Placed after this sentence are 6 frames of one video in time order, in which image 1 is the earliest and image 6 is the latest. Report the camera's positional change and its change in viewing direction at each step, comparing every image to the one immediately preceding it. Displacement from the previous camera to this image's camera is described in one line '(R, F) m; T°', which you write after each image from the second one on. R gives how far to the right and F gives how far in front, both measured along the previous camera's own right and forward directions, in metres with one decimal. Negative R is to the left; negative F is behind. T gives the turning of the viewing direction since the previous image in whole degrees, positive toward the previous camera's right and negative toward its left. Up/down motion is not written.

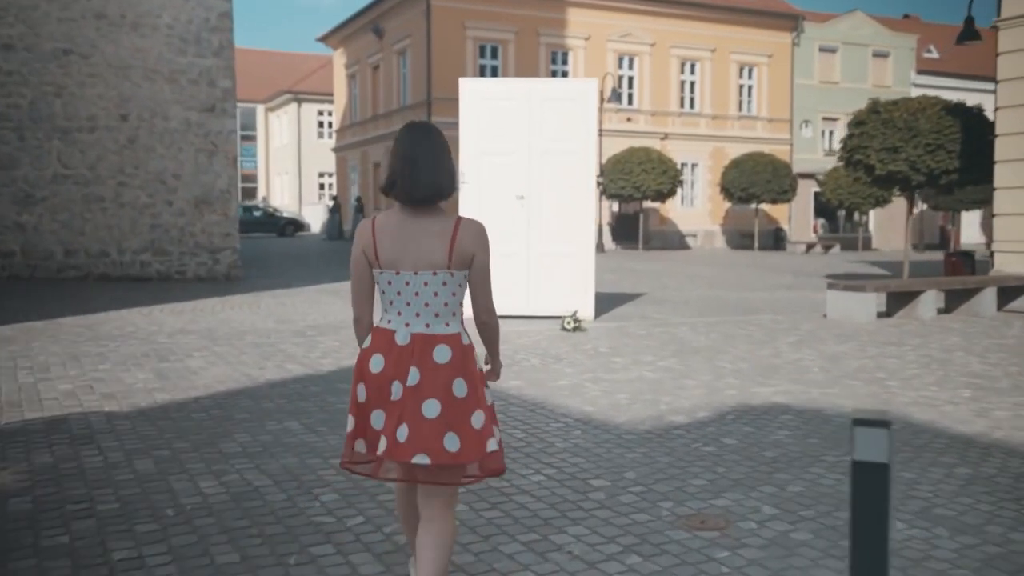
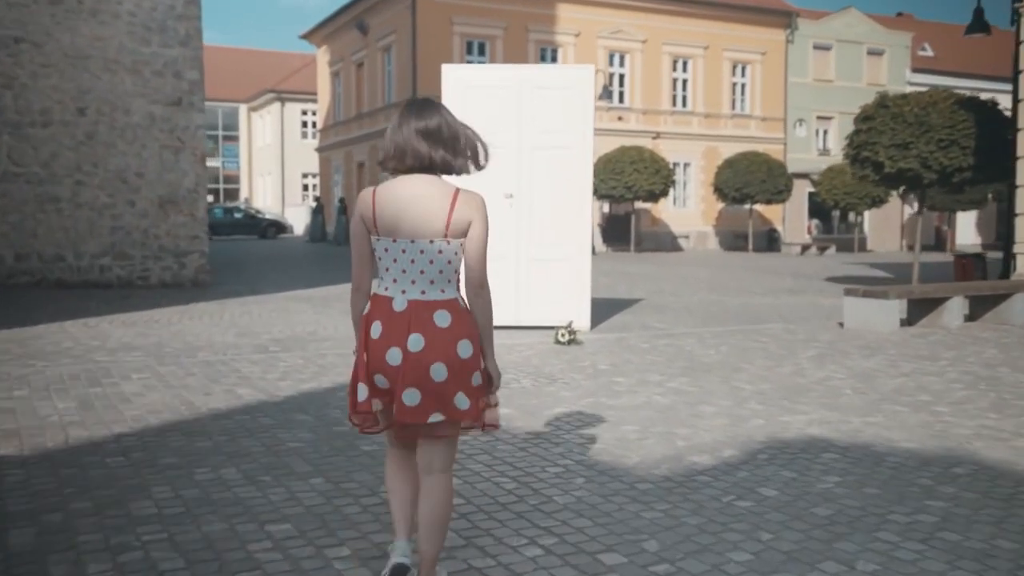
(0.0, +1.2) m; +1°
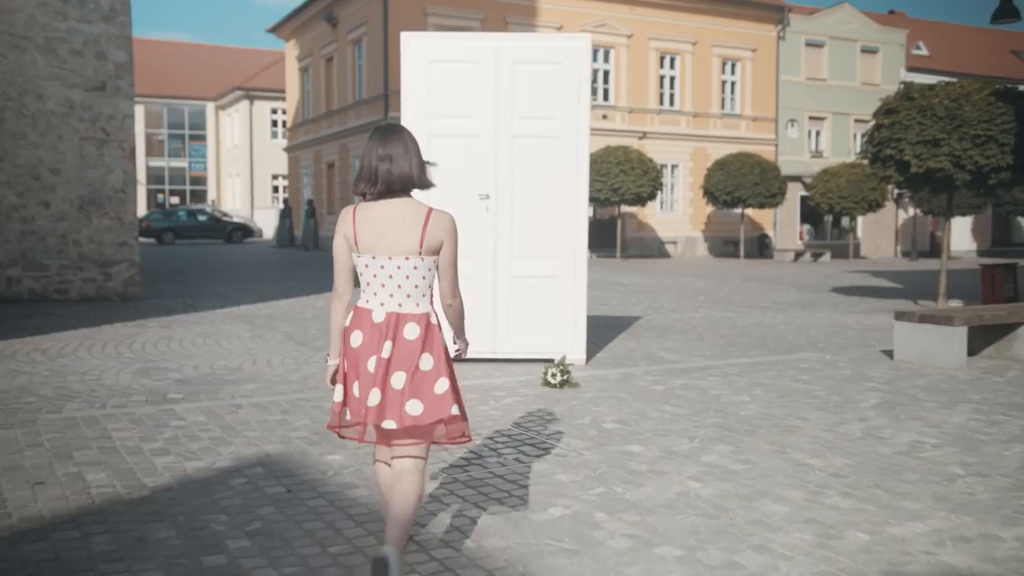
(0.0, +2.3) m; +1°
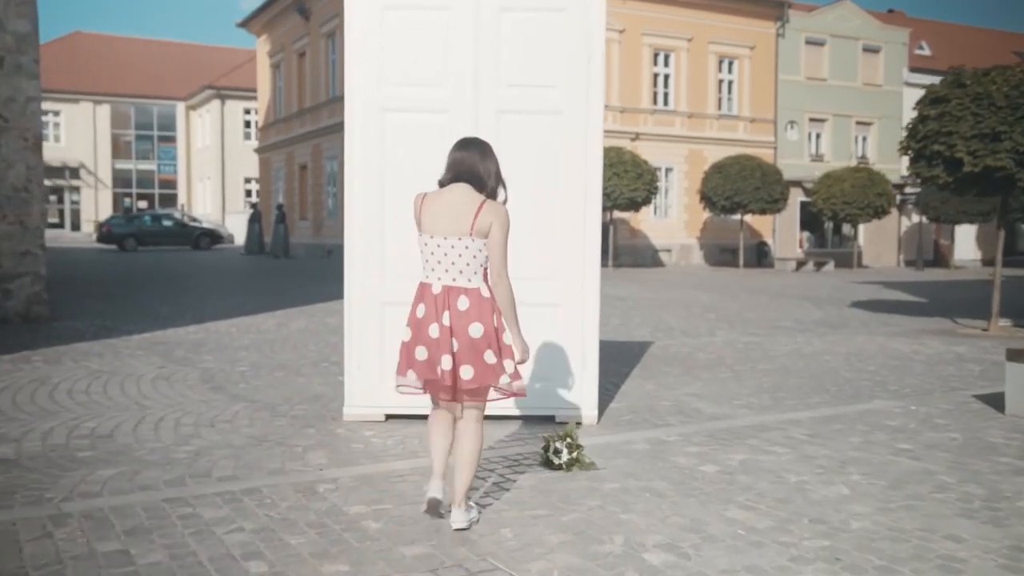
(0.0, +2.6) m; +1°
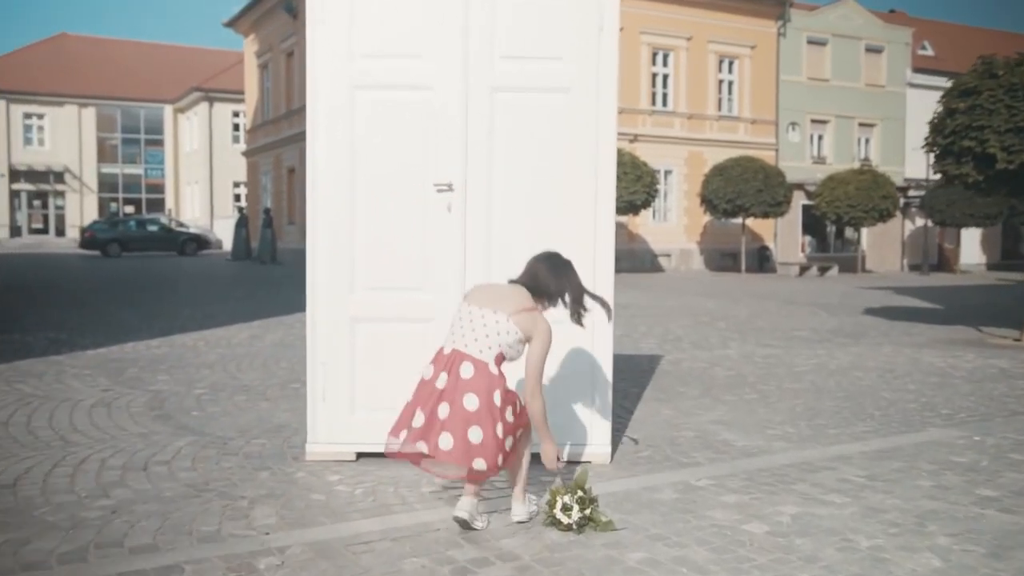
(0.0, +1.2) m; 0°
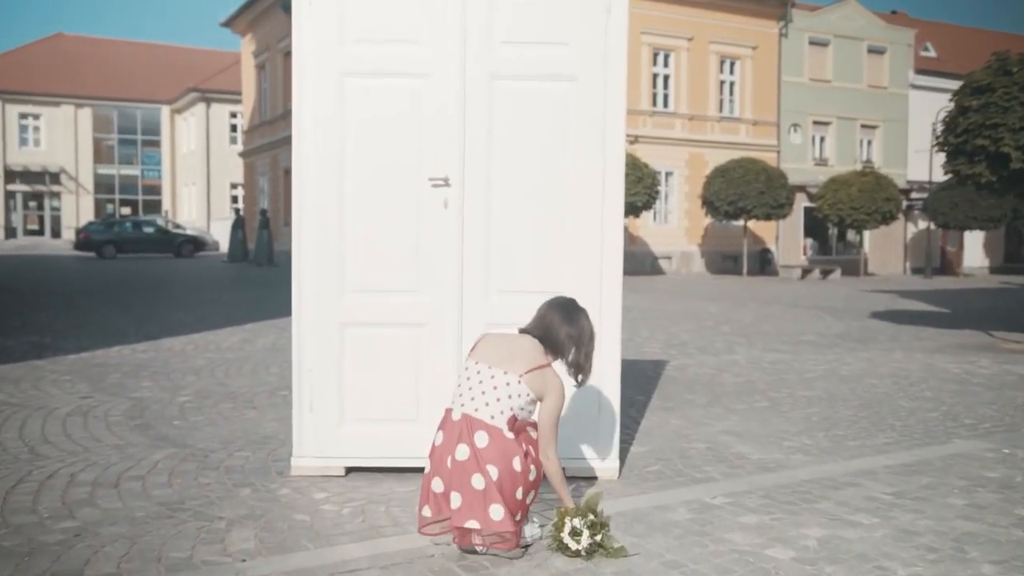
(0.0, +0.4) m; 0°
